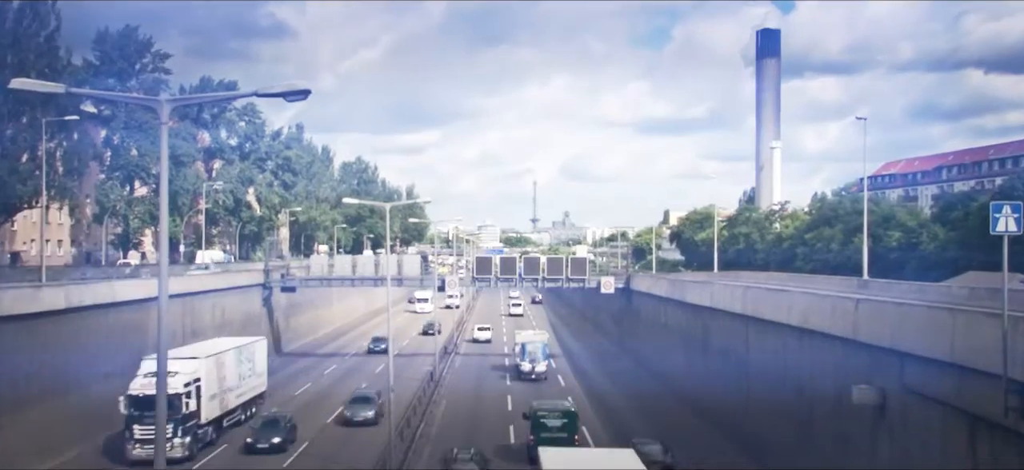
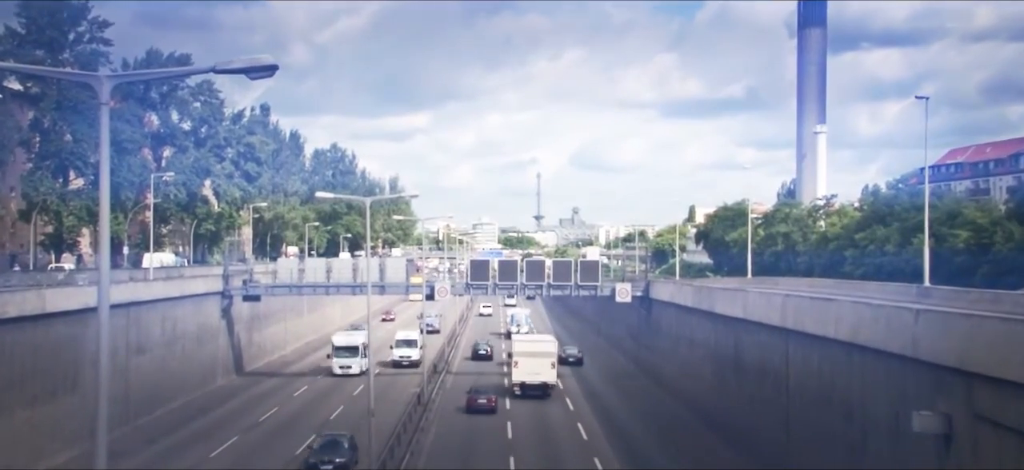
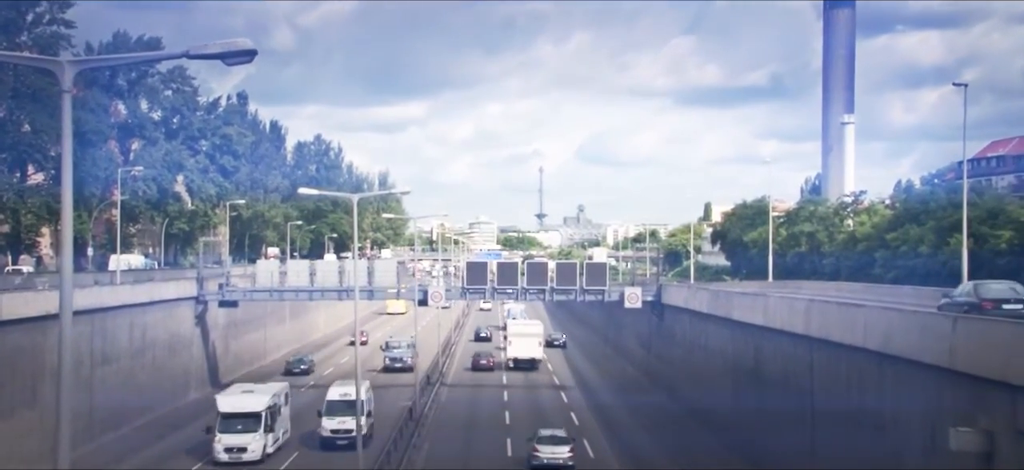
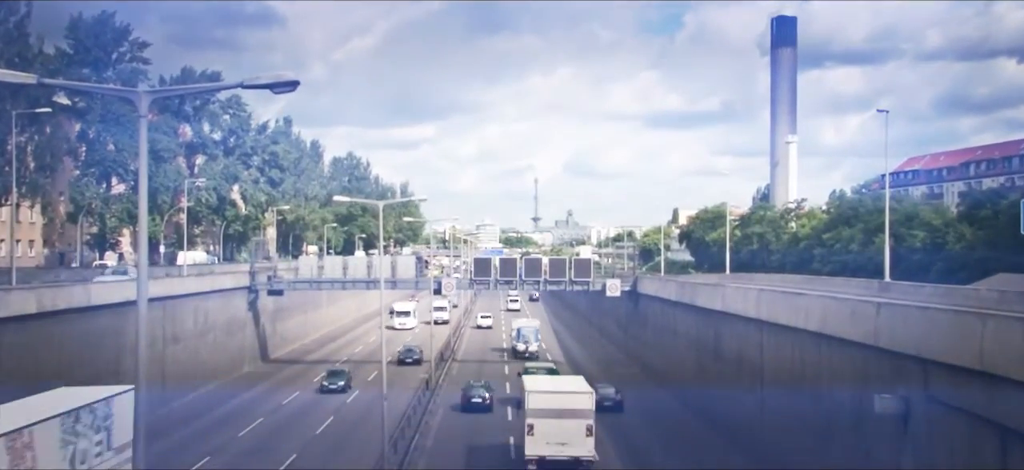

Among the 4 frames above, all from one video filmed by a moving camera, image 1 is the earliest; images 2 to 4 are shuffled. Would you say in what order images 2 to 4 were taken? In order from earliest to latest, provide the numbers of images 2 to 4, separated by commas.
4, 2, 3
